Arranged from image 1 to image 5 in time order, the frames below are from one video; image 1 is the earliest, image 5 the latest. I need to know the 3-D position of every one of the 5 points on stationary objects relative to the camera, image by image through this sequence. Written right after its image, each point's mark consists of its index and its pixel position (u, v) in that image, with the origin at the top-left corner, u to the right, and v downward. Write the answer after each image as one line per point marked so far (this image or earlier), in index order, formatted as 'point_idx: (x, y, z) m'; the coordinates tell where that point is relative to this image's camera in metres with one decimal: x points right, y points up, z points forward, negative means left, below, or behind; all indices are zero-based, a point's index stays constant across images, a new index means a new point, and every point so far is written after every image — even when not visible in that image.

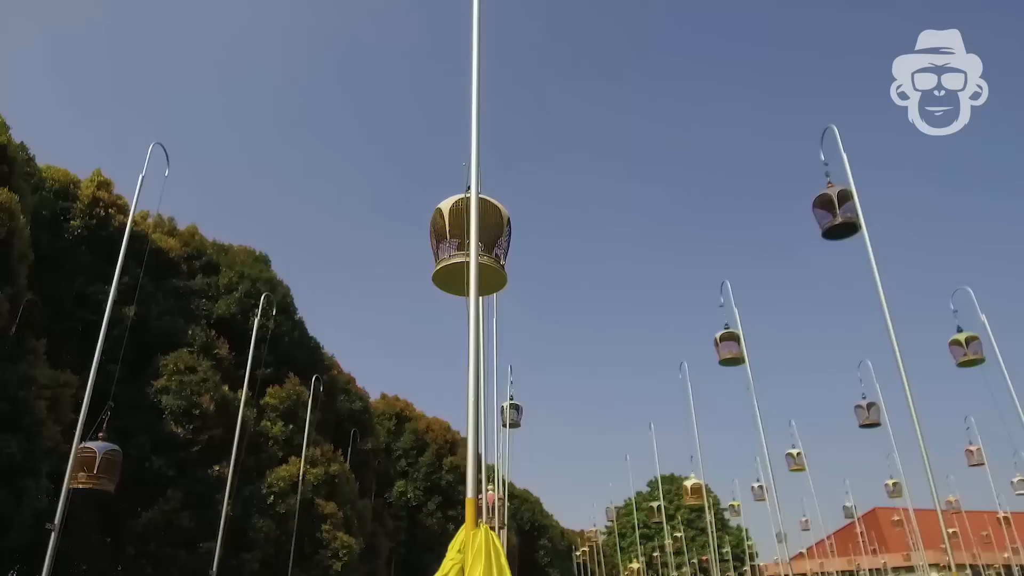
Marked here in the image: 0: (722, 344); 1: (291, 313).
0: (+4.3, -1.1, +13.5) m
1: (-6.6, -0.7, +19.7) m
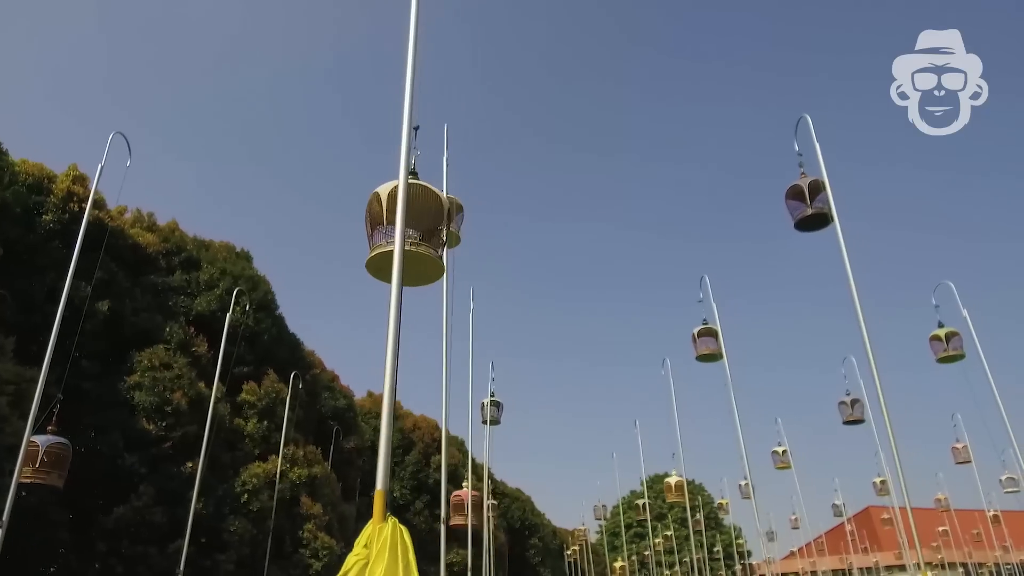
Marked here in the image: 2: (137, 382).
0: (+3.8, -1.0, +13.4) m
1: (-7.1, -0.6, +19.4) m
2: (-8.3, -2.1, +14.8) m
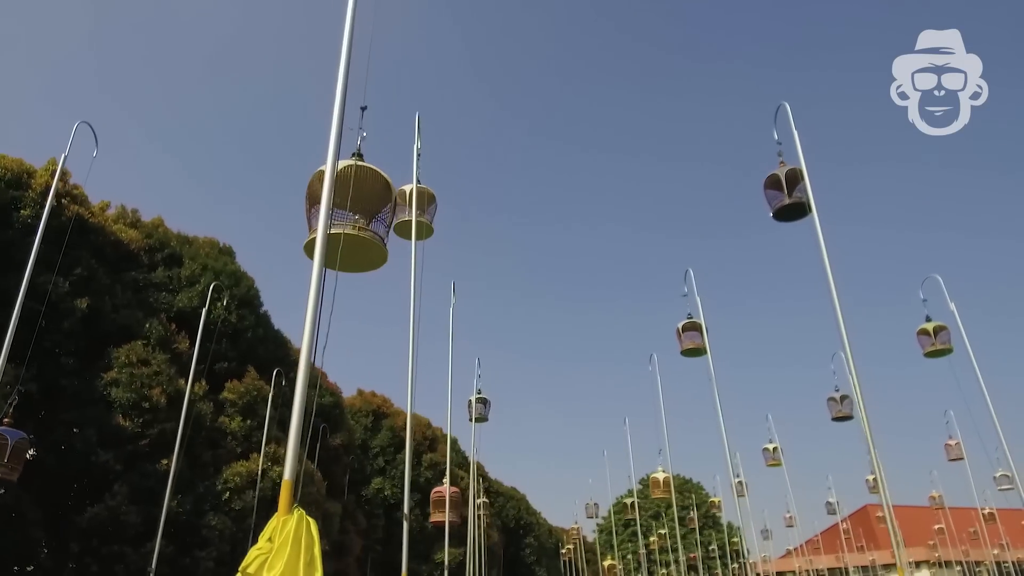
0: (+3.4, -0.9, +13.2) m
1: (-7.4, -0.5, +19.2) m
2: (-8.7, -2.0, +14.6) m
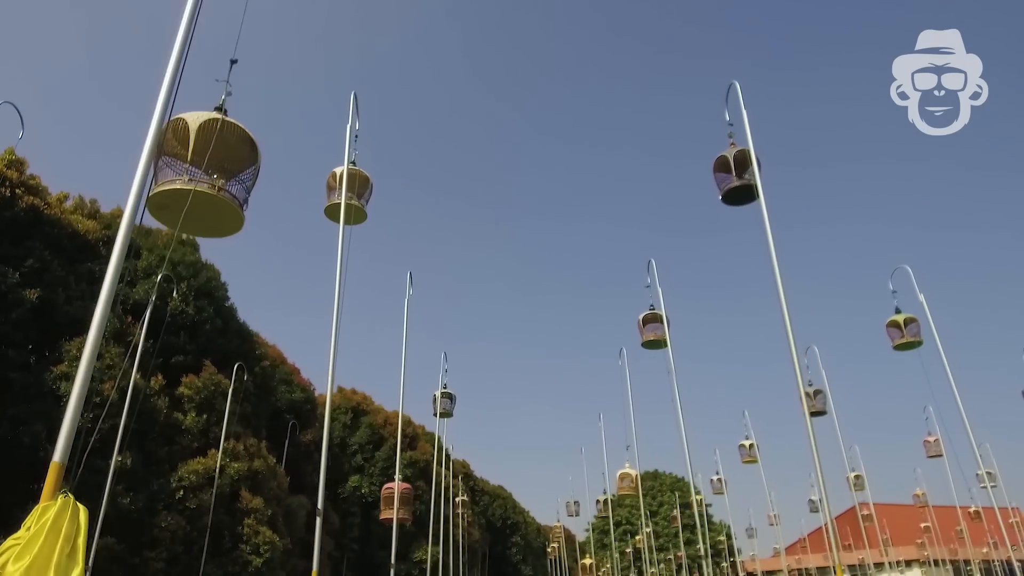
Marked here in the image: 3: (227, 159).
0: (+2.6, -0.7, +12.8) m
1: (-8.3, -0.3, +18.8) m
2: (-9.5, -1.8, +14.2) m
3: (-1.8, +0.8, +4.0) m
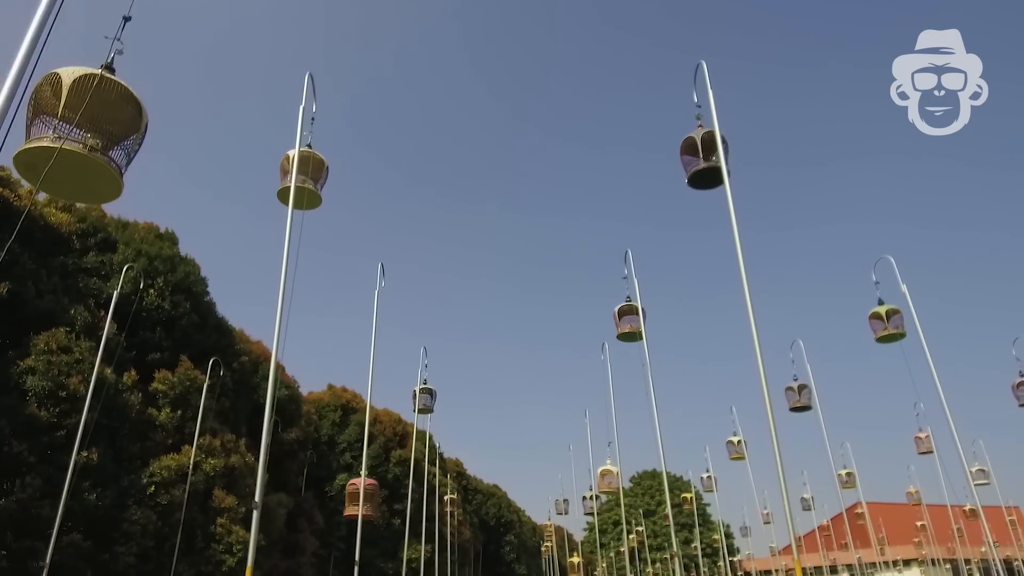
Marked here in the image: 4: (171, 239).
0: (+2.1, -0.6, +12.5) m
1: (-8.8, -0.2, +18.5) m
2: (-10.0, -1.6, +13.9) m
3: (-2.3, +1.0, +3.7) m
4: (-9.9, +1.4, +19.3) m
